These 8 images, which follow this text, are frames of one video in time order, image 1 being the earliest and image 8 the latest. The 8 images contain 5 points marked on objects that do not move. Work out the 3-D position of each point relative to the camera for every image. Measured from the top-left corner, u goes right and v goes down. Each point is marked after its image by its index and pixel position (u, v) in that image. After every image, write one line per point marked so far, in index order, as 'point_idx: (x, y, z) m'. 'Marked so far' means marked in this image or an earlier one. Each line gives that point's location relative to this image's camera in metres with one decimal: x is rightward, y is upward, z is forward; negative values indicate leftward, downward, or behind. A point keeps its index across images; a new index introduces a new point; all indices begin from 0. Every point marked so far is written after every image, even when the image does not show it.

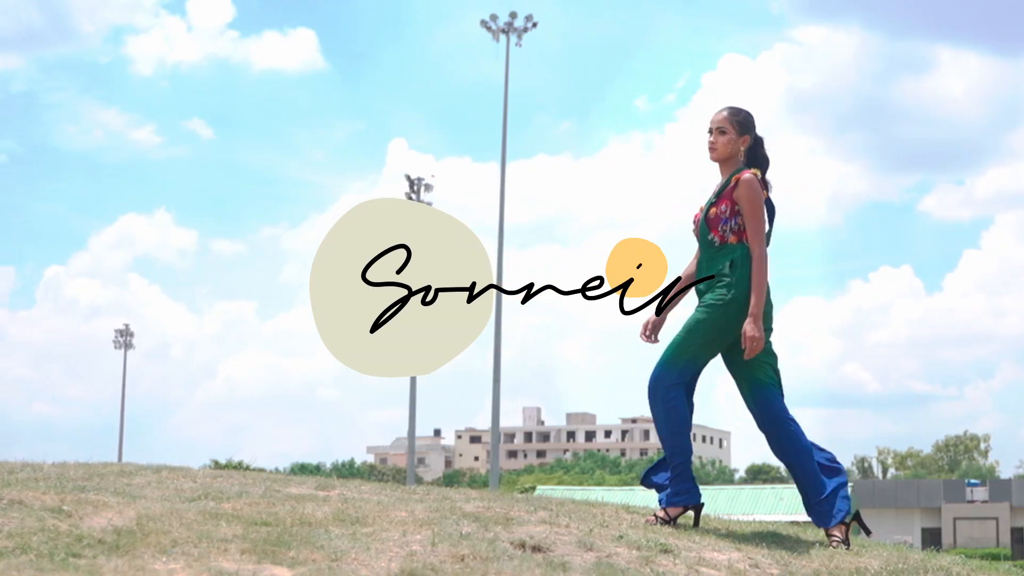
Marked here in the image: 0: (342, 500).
0: (-0.6, -0.8, +7.4) m
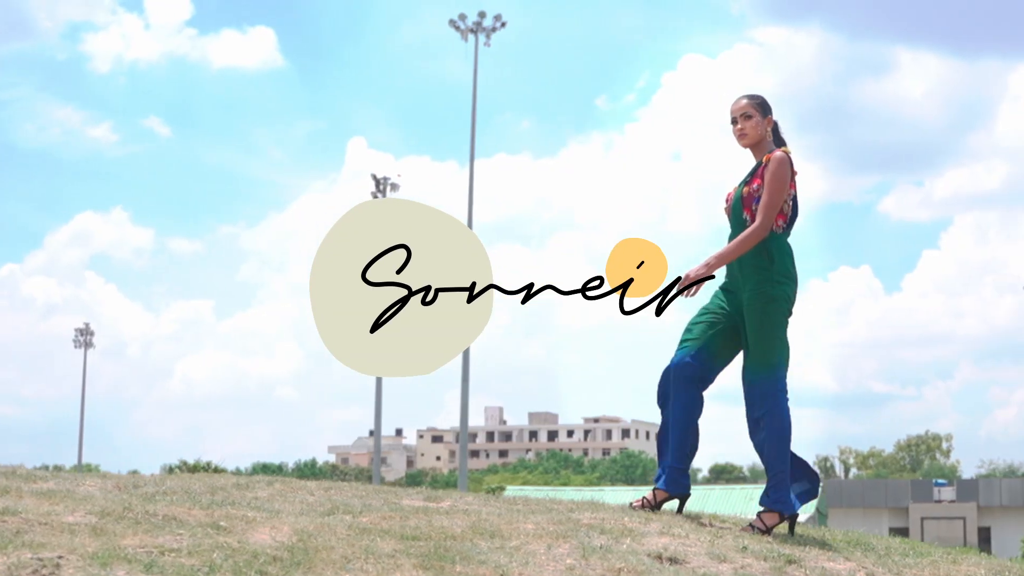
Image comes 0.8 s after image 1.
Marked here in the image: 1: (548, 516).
0: (-0.2, -0.8, +7.4) m
1: (+0.1, -0.9, +7.7) m
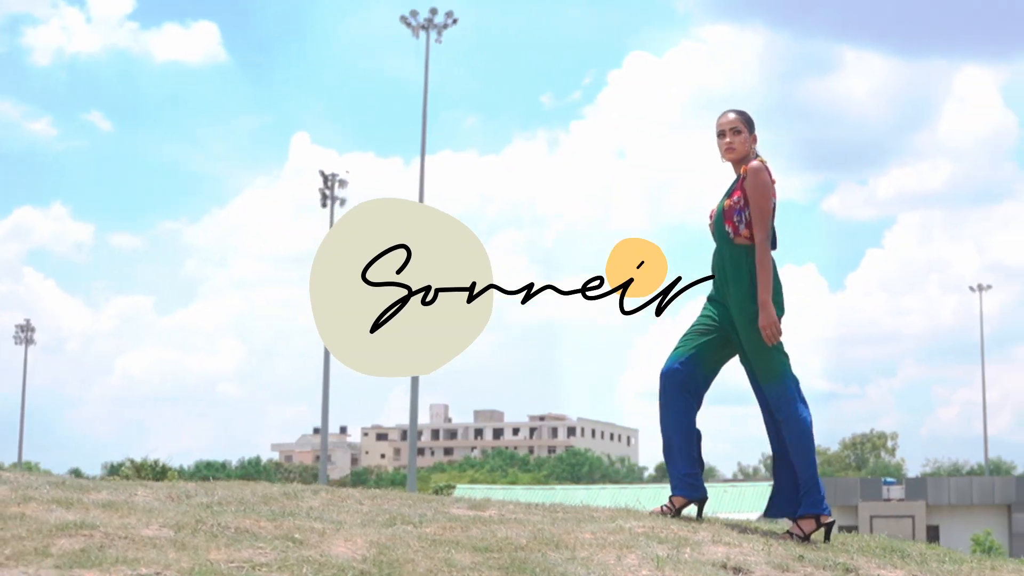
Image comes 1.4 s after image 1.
0: (0.0, -0.8, +7.3) m
1: (+0.3, -0.9, +7.6) m
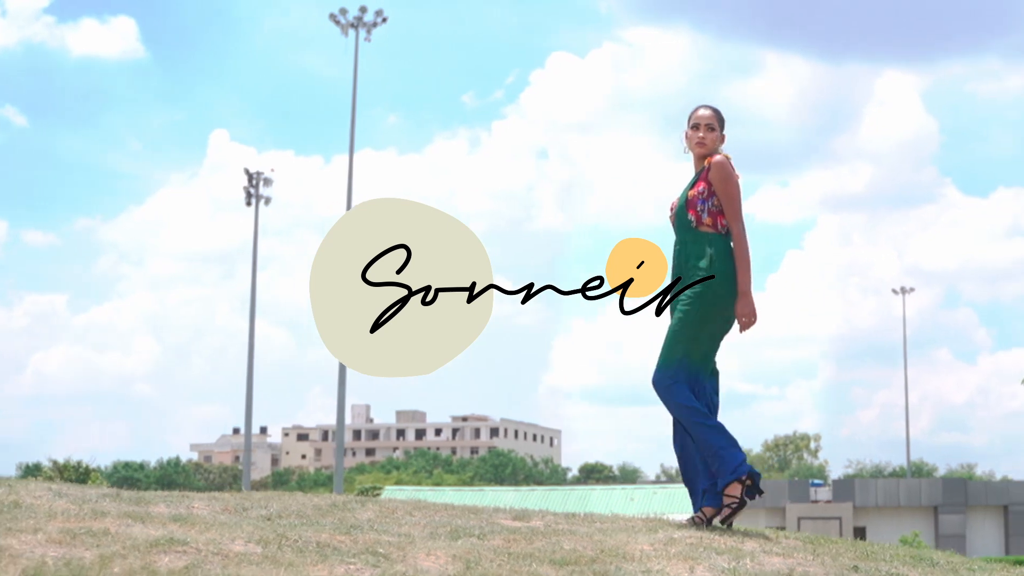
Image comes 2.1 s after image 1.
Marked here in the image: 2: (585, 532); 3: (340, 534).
0: (+0.2, -0.9, +7.2) m
1: (+0.5, -0.9, +7.5) m
2: (+0.3, -0.9, +7.3) m
3: (-0.5, -0.8, +6.3) m
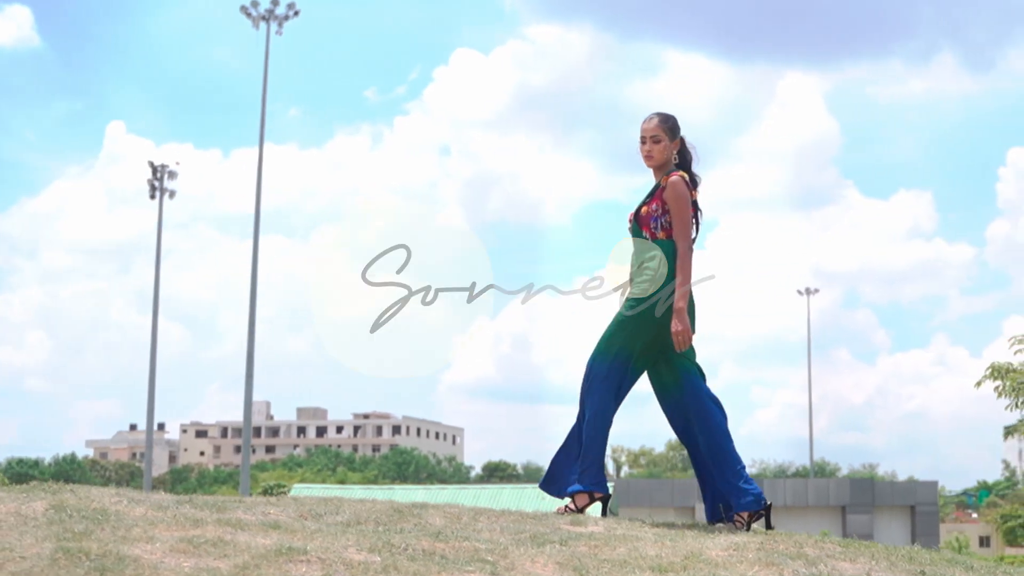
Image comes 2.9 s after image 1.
0: (+0.4, -0.9, +7.0) m
1: (+0.7, -0.9, +7.4) m
2: (+0.5, -0.9, +7.2) m
3: (-0.2, -0.8, +6.1) m
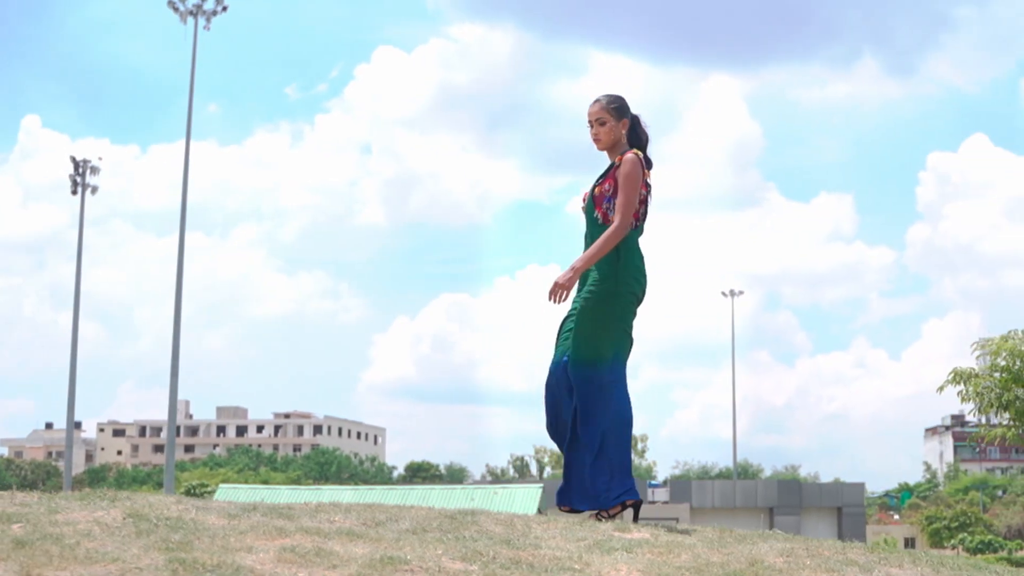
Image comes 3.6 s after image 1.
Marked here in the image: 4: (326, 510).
0: (+0.6, -0.9, +7.0) m
1: (+0.9, -0.9, +7.3) m
2: (+0.7, -0.9, +7.1) m
3: (0.0, -0.8, +6.0) m
4: (-0.6, -0.7, +6.7) m
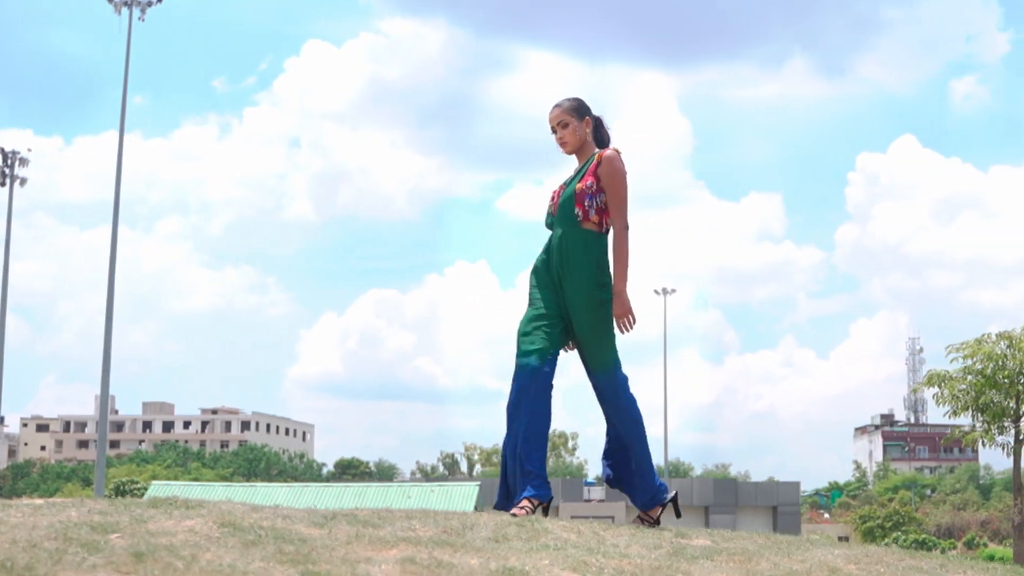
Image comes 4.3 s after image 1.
0: (+0.8, -0.9, +6.9) m
1: (+1.1, -0.9, +7.2) m
2: (+0.9, -0.9, +7.0) m
3: (+0.3, -0.8, +5.9) m
4: (-0.4, -0.7, +6.6) m
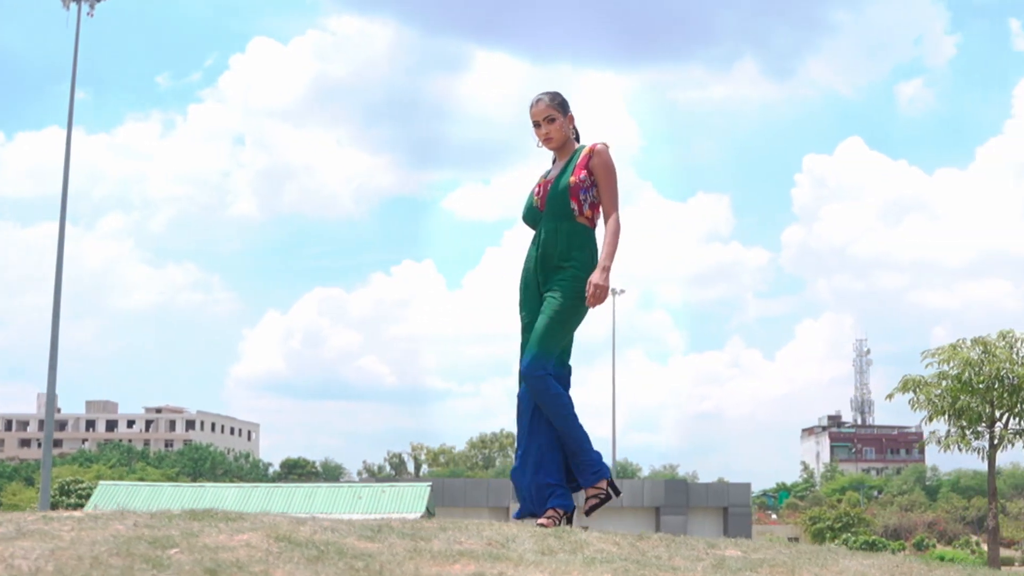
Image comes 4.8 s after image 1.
0: (+1.0, -0.9, +6.8) m
1: (+1.2, -1.0, +7.2) m
2: (+1.0, -0.9, +6.9) m
3: (+0.4, -0.8, +5.8) m
4: (-0.2, -0.8, +6.5) m
